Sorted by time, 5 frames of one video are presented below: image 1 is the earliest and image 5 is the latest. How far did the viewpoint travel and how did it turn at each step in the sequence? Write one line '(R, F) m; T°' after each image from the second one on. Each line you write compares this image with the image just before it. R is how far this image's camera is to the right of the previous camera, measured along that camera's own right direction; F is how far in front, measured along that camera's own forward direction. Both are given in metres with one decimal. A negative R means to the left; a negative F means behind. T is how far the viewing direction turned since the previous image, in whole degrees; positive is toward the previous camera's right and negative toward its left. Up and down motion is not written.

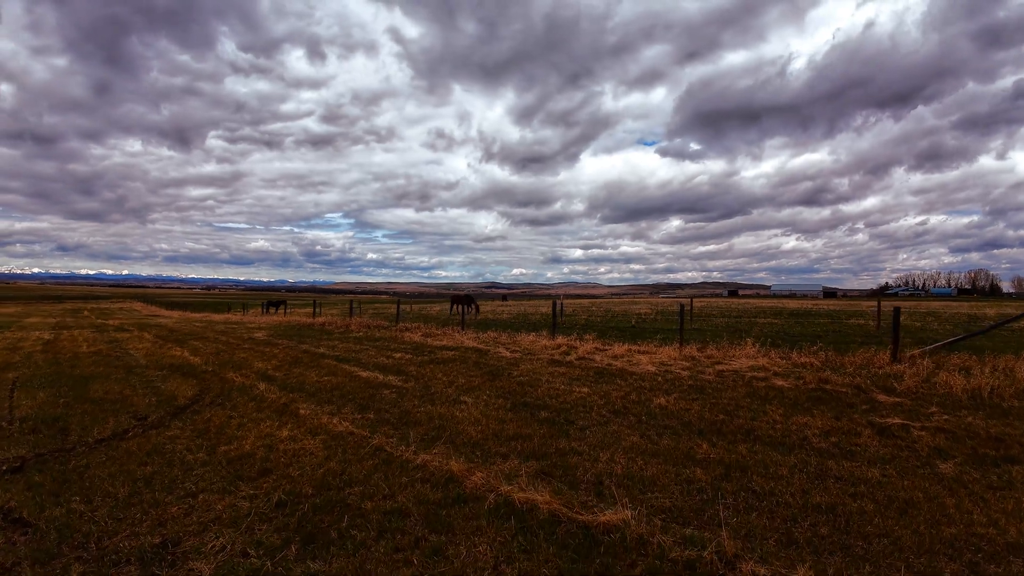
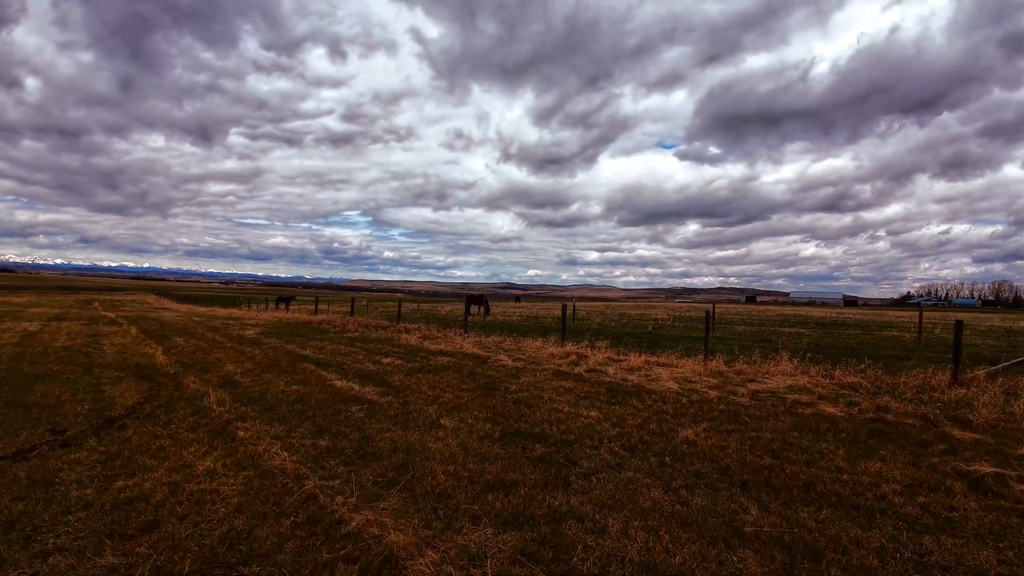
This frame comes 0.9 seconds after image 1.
(+0.3, +1.8) m; -2°
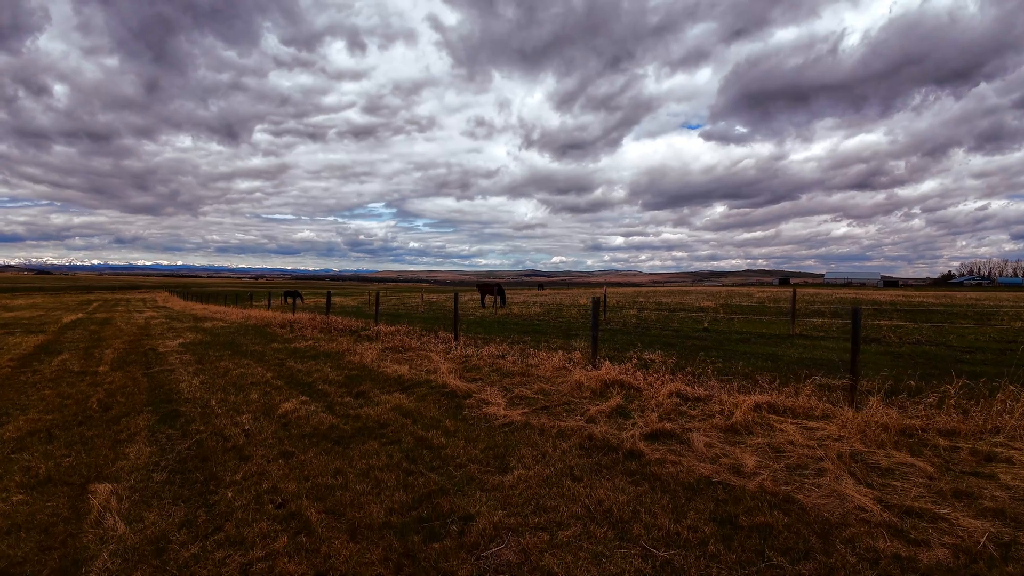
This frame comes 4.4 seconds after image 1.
(+0.5, +6.3) m; -3°
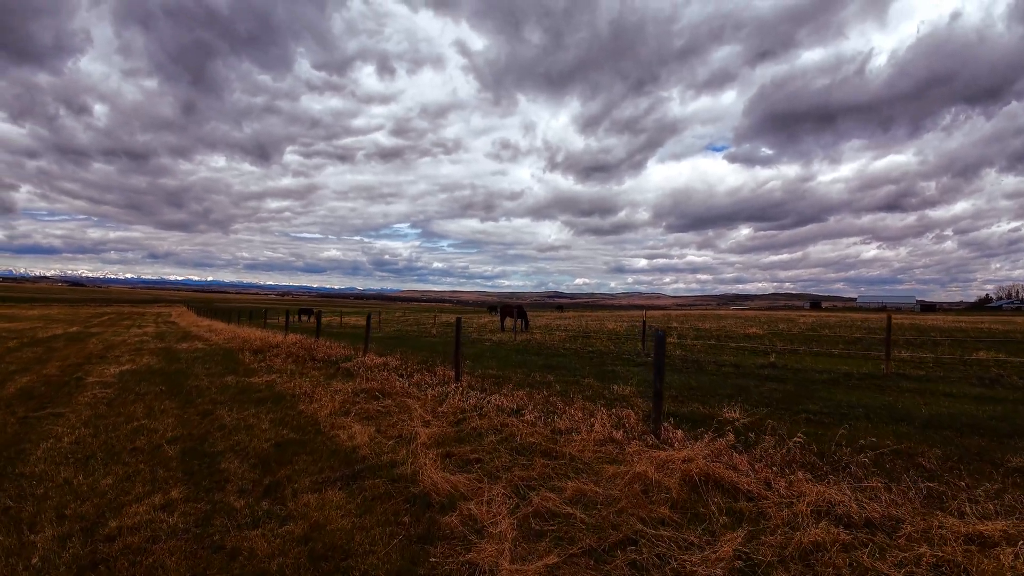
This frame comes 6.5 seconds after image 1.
(0.0, +3.6) m; -2°
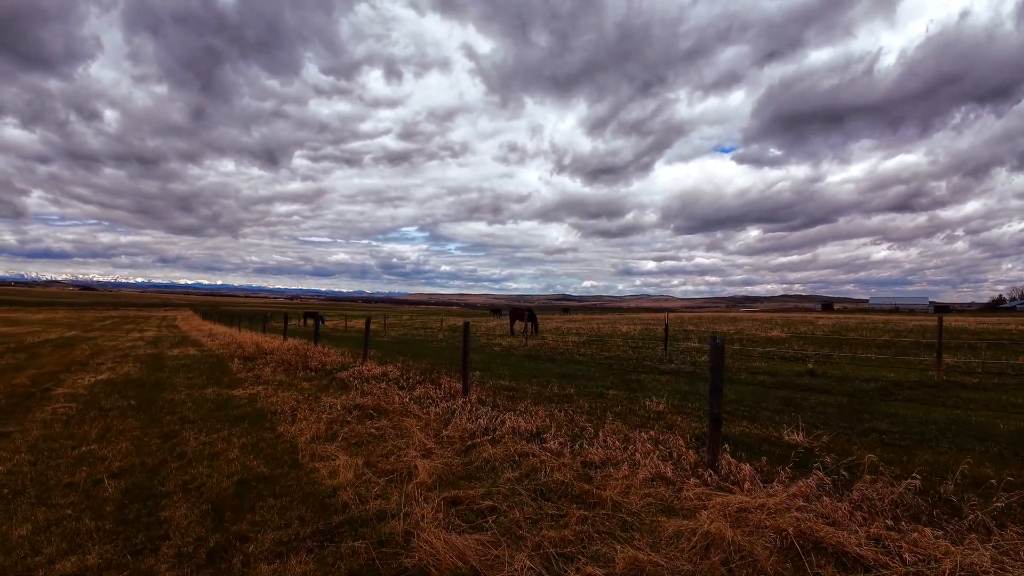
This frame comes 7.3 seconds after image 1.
(-0.1, +1.3) m; -1°
